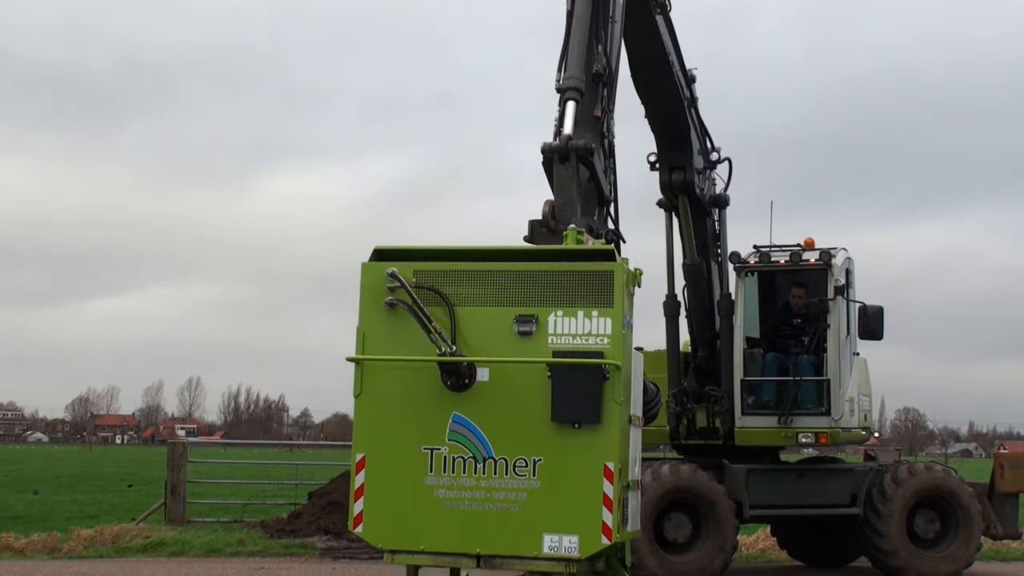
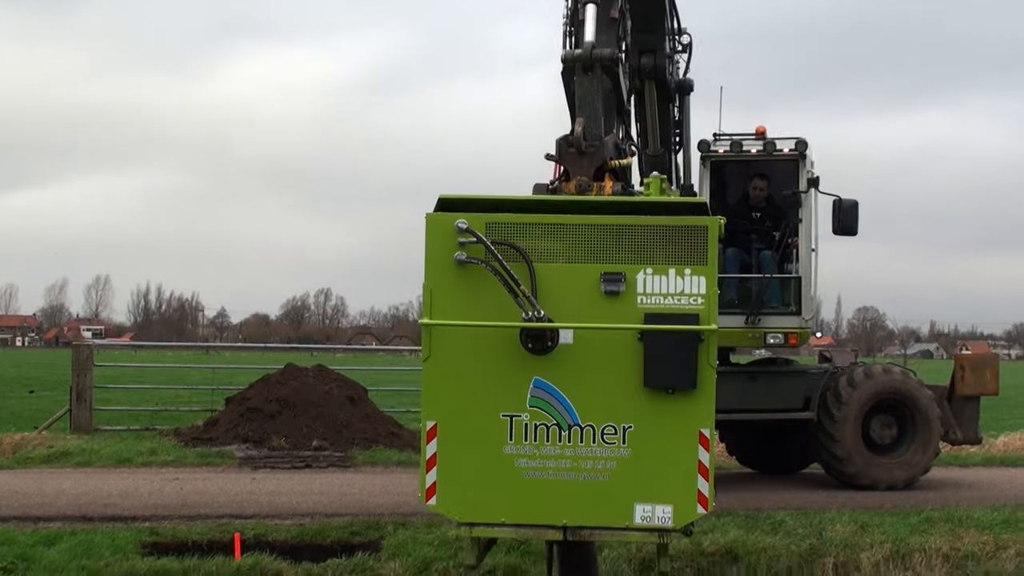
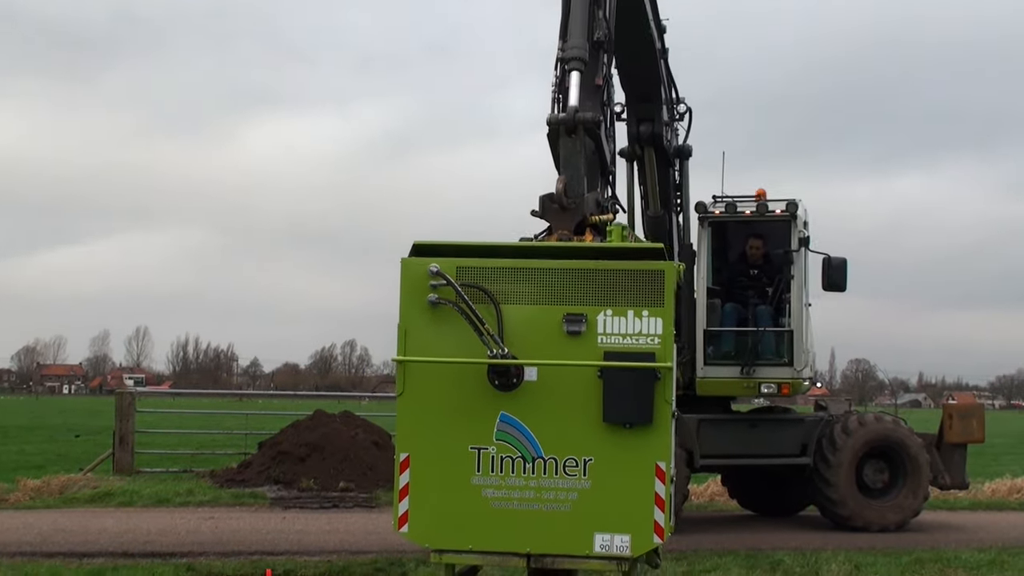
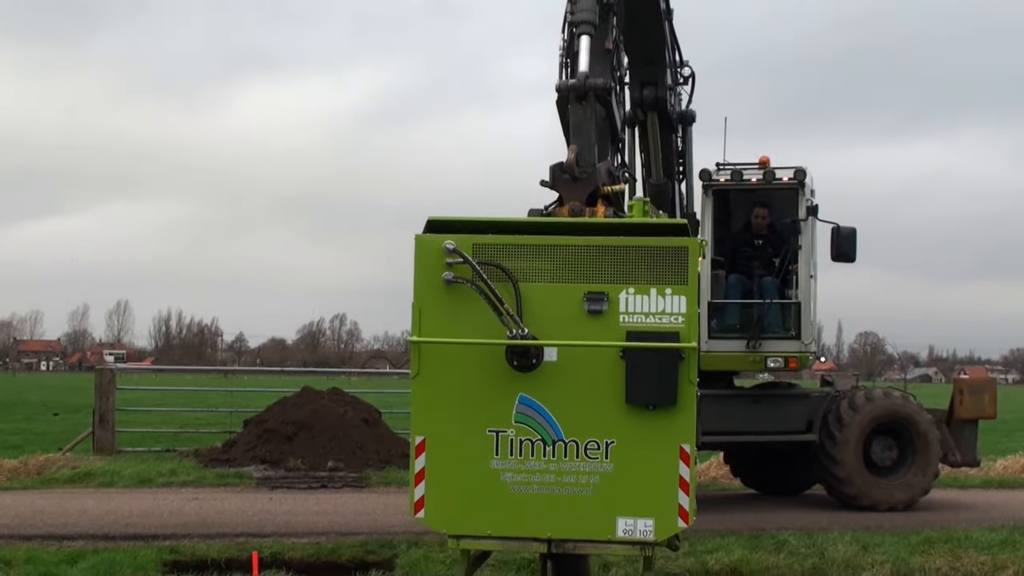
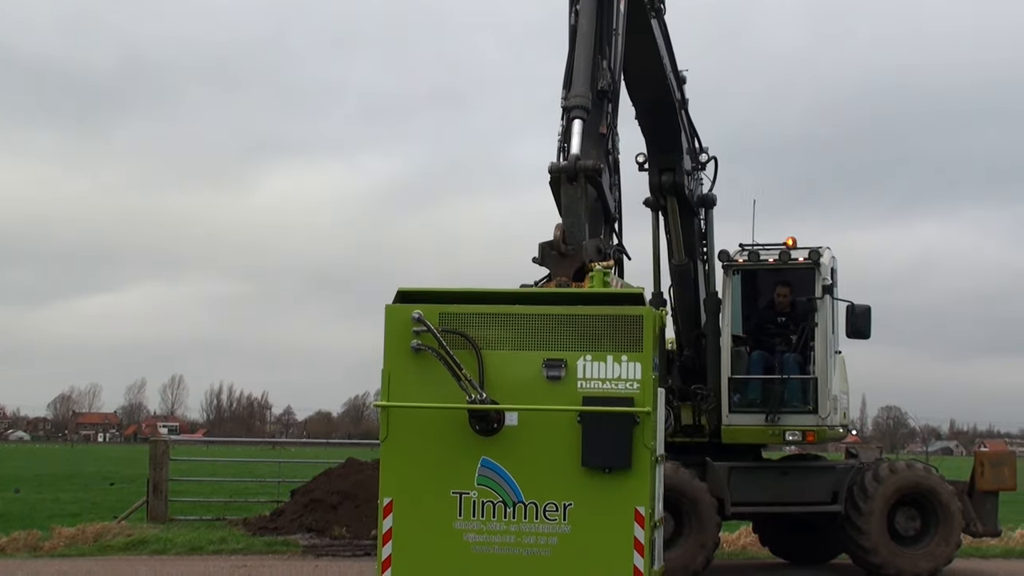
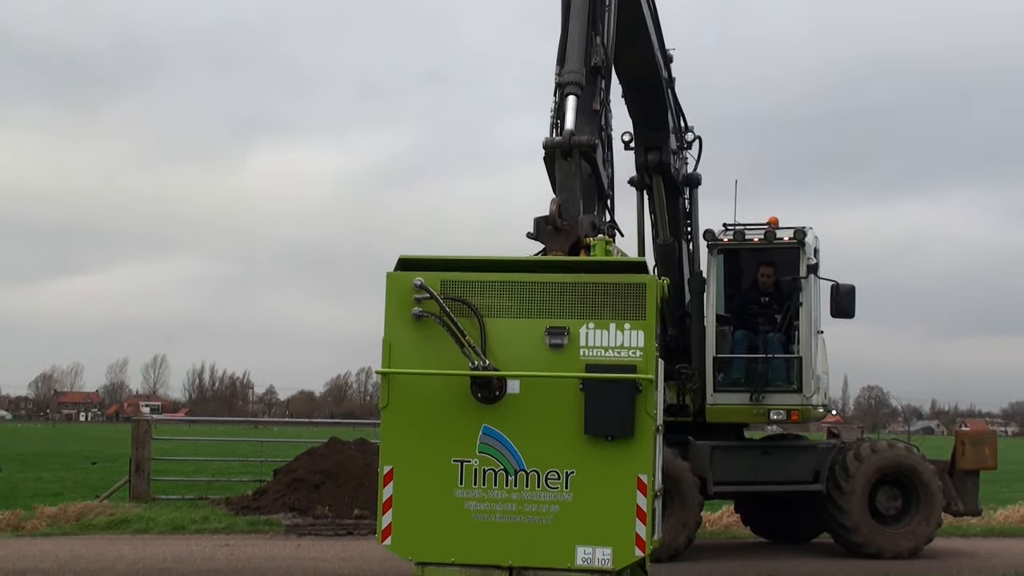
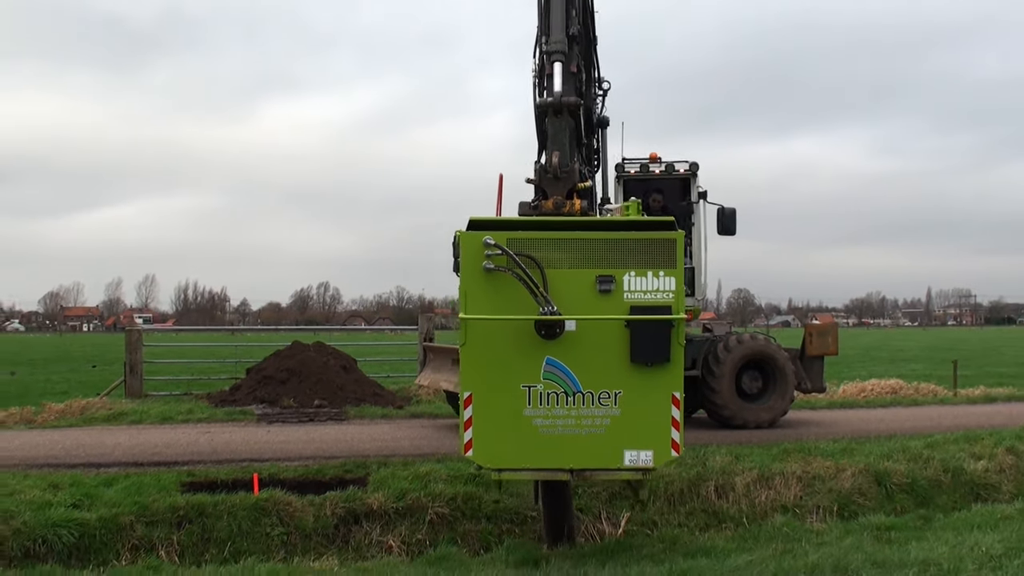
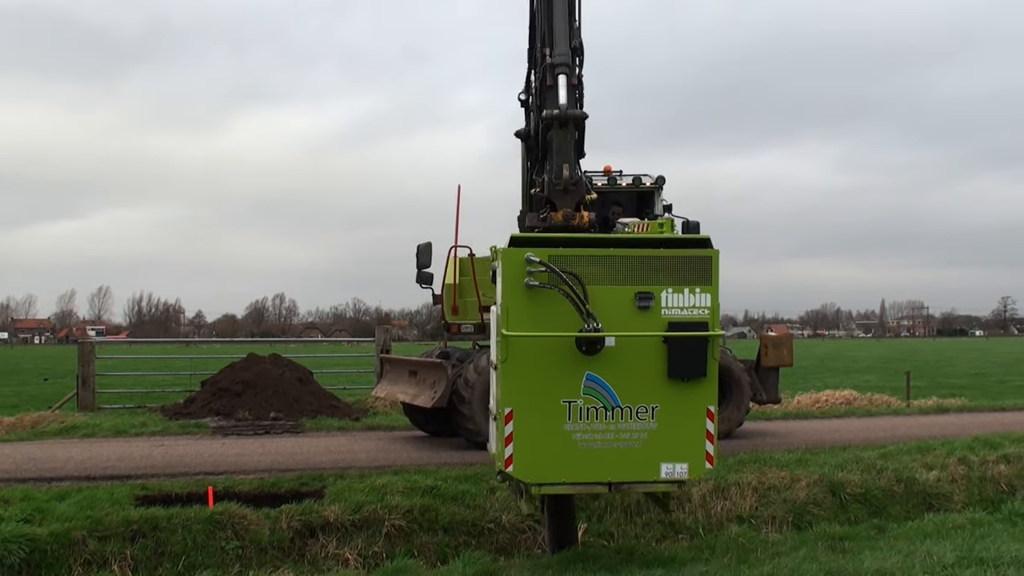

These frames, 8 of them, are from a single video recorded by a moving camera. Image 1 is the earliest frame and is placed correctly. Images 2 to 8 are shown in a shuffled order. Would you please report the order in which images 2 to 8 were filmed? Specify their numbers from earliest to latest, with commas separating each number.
5, 6, 3, 4, 2, 7, 8
